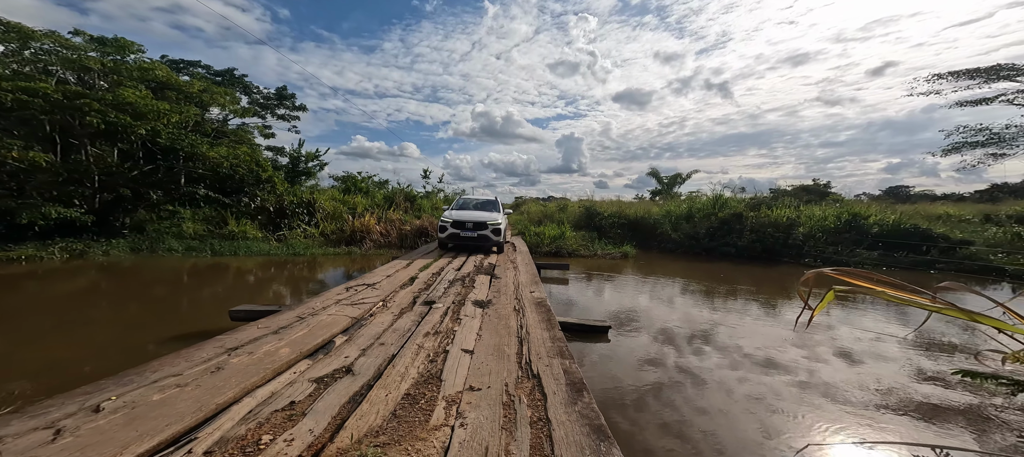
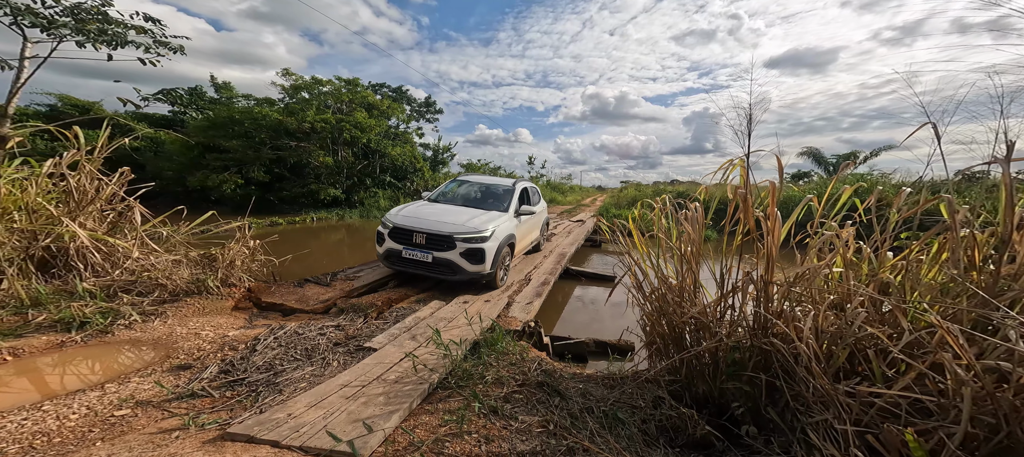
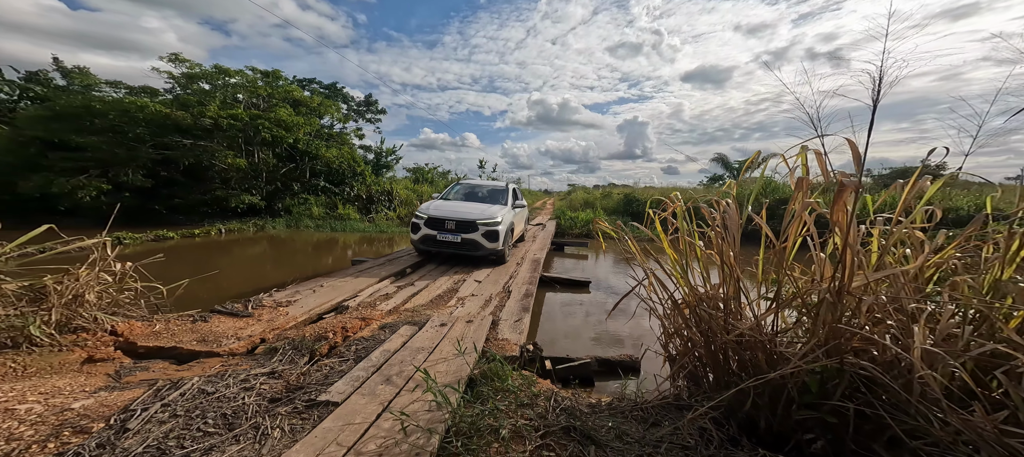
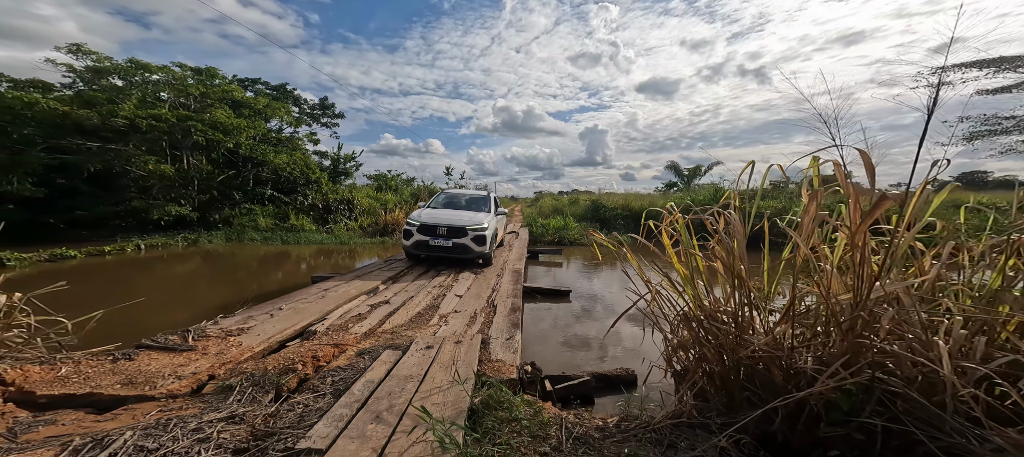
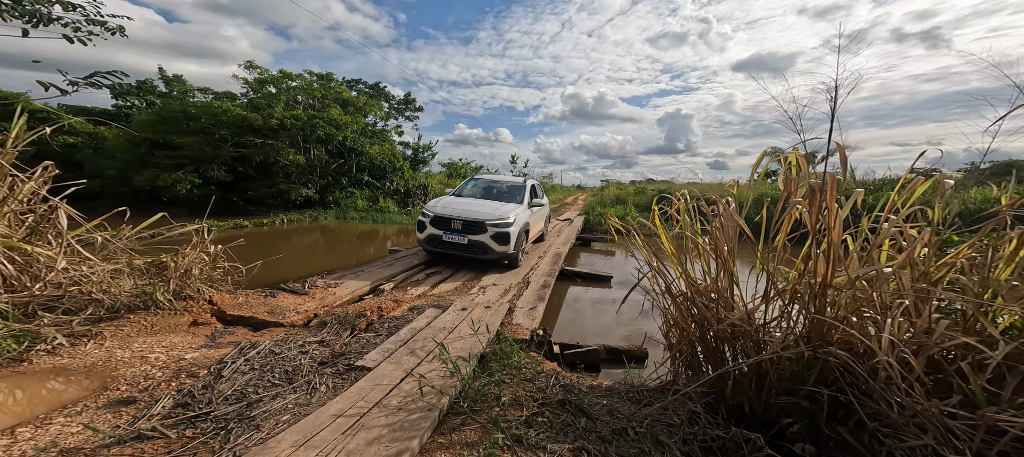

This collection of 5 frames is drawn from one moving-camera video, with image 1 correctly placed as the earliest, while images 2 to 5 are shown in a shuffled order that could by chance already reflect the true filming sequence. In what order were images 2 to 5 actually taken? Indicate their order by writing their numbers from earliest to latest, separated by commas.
4, 3, 5, 2
